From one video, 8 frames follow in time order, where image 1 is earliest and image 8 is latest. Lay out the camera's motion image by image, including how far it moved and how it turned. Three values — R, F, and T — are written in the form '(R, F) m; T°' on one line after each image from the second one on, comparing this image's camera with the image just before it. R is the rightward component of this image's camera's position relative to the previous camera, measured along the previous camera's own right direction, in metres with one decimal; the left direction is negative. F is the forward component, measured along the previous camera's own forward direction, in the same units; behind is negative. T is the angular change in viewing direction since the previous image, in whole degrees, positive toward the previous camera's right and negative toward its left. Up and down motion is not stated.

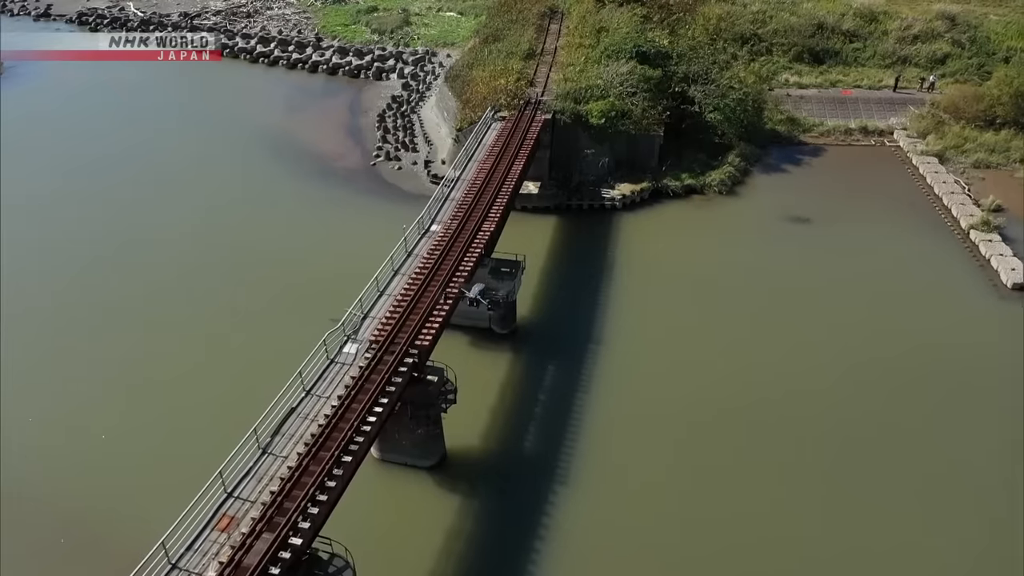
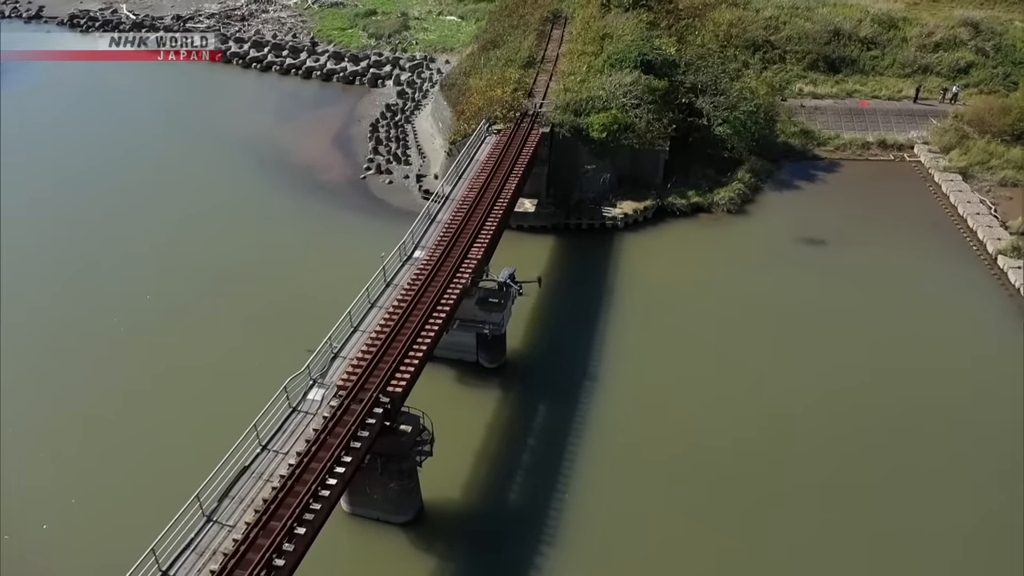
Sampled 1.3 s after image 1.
(+0.5, +1.5) m; -1°
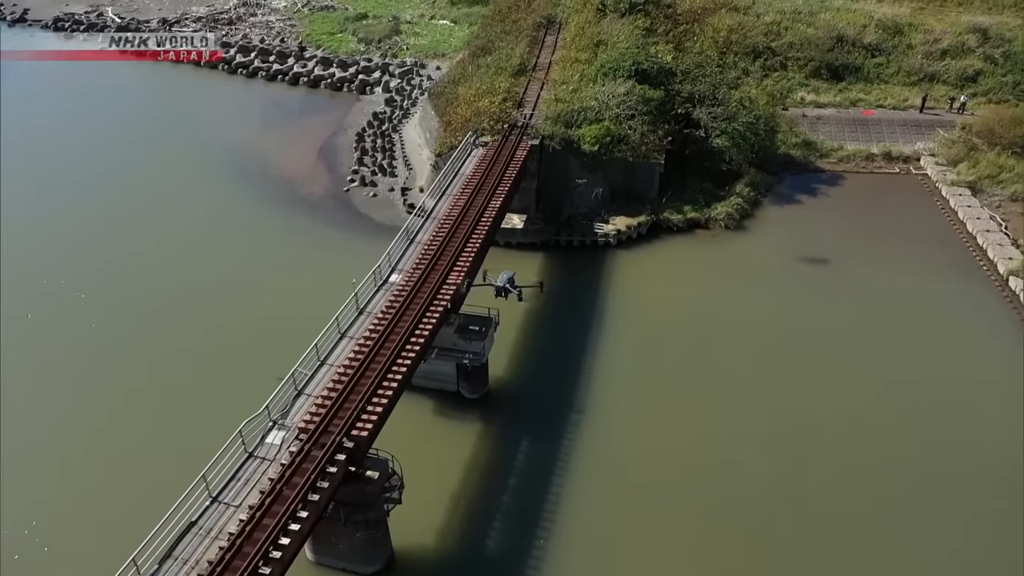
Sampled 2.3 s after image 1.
(+0.5, +1.1) m; 0°
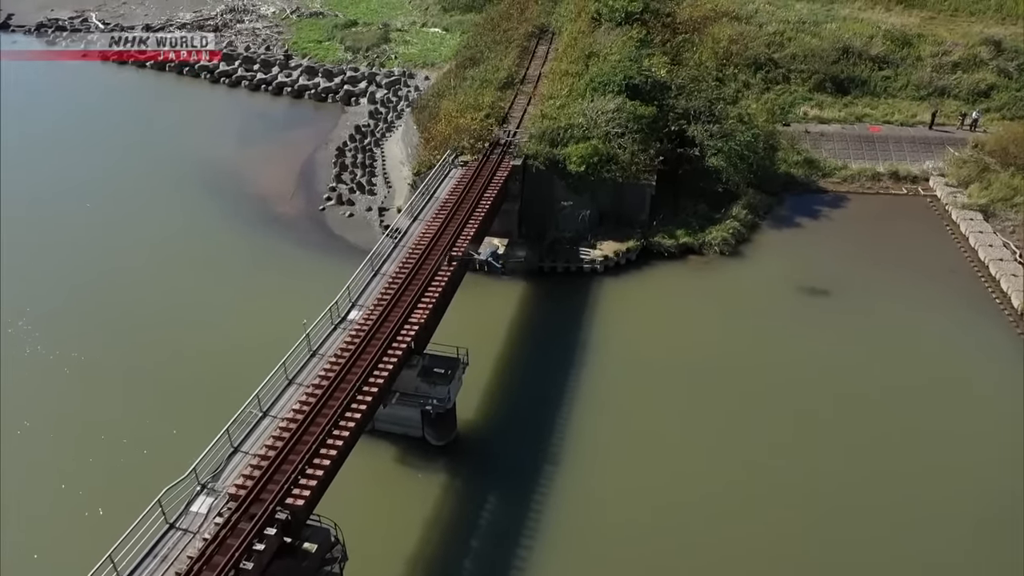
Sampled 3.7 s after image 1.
(+0.8, +1.4) m; -1°
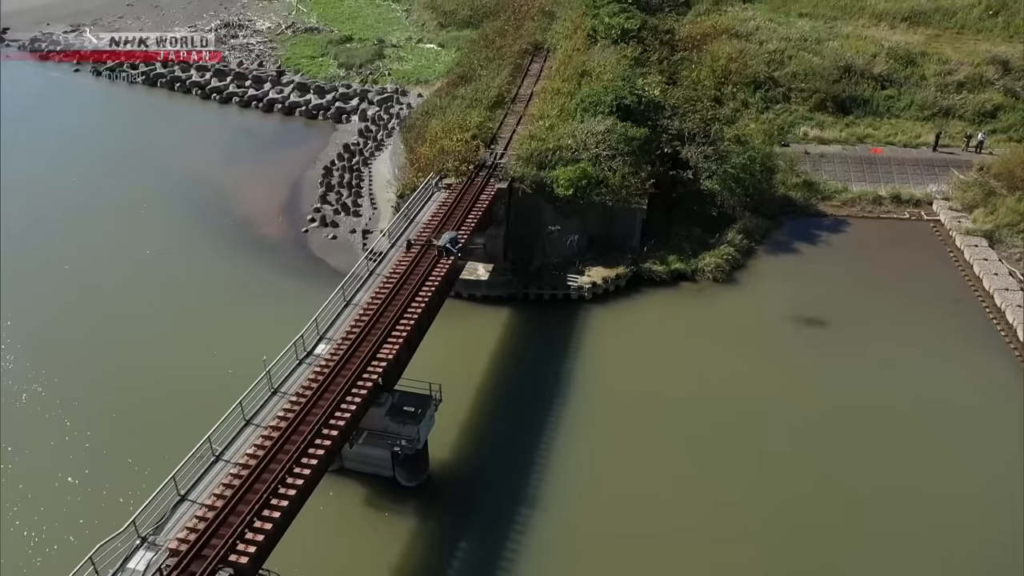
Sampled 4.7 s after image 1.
(+0.7, +0.8) m; -1°
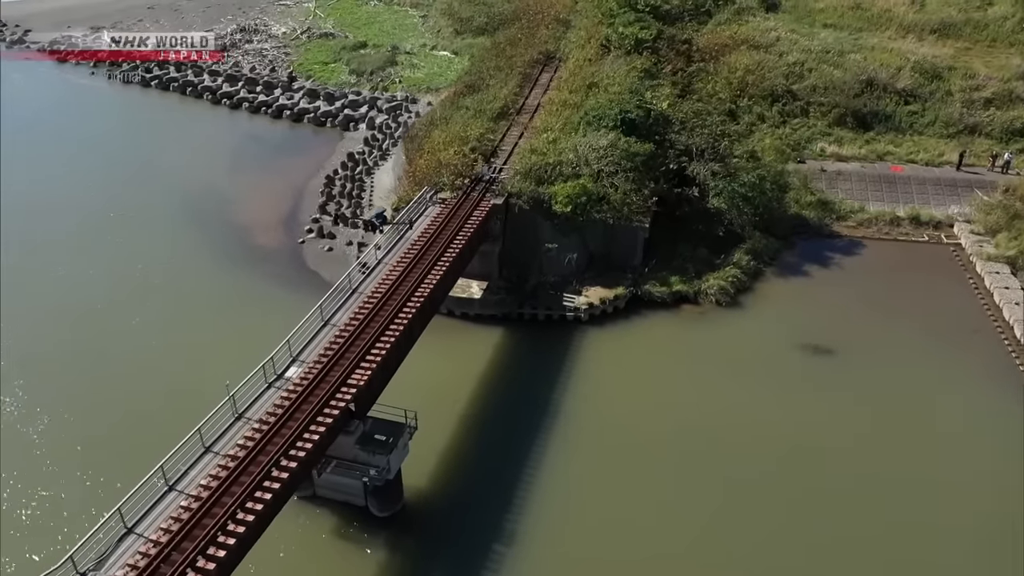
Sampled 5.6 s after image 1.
(+0.9, +0.7) m; -2°
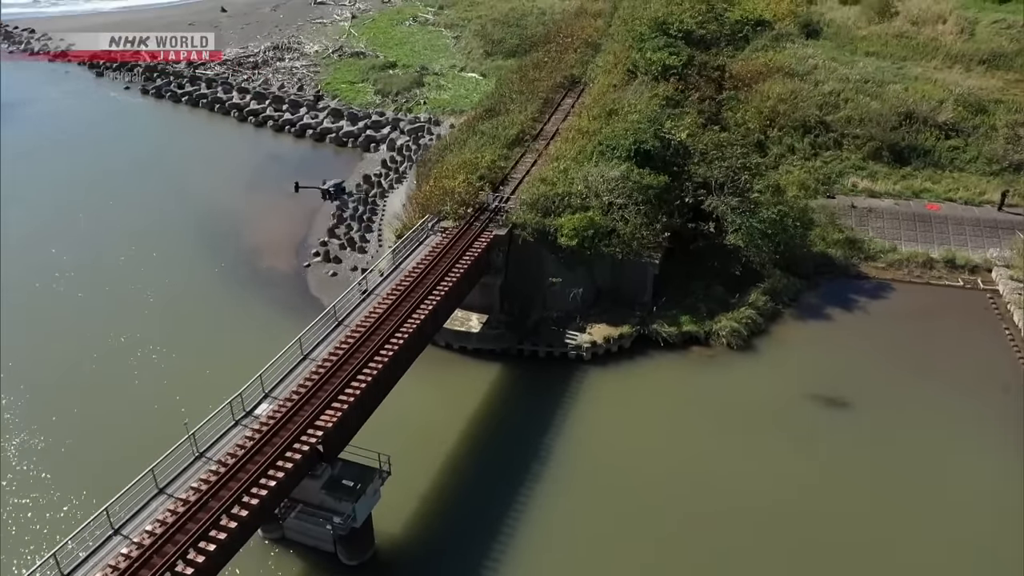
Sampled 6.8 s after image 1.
(+1.1, +0.7) m; -3°
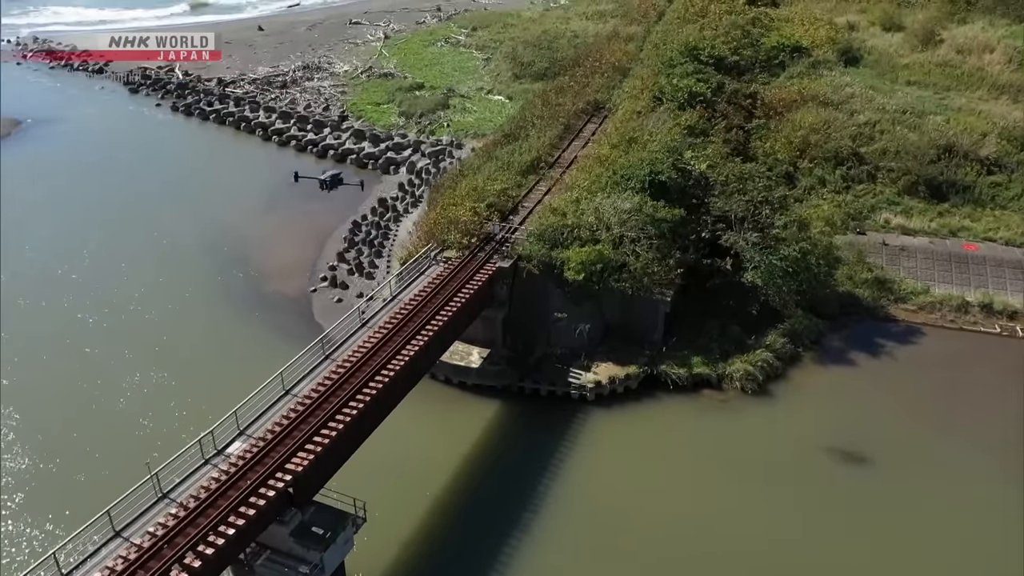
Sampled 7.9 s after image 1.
(+0.9, +0.7) m; -3°
